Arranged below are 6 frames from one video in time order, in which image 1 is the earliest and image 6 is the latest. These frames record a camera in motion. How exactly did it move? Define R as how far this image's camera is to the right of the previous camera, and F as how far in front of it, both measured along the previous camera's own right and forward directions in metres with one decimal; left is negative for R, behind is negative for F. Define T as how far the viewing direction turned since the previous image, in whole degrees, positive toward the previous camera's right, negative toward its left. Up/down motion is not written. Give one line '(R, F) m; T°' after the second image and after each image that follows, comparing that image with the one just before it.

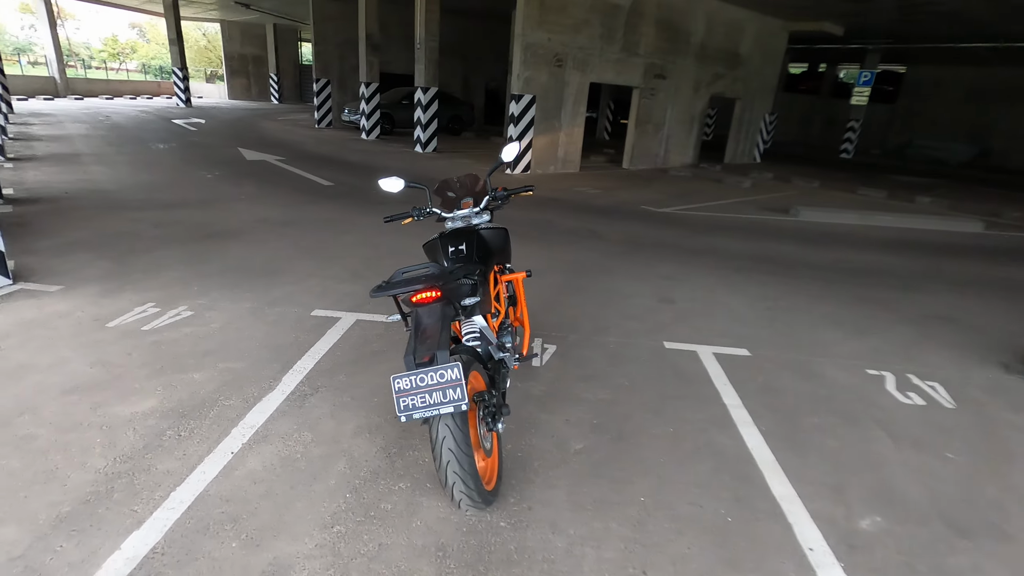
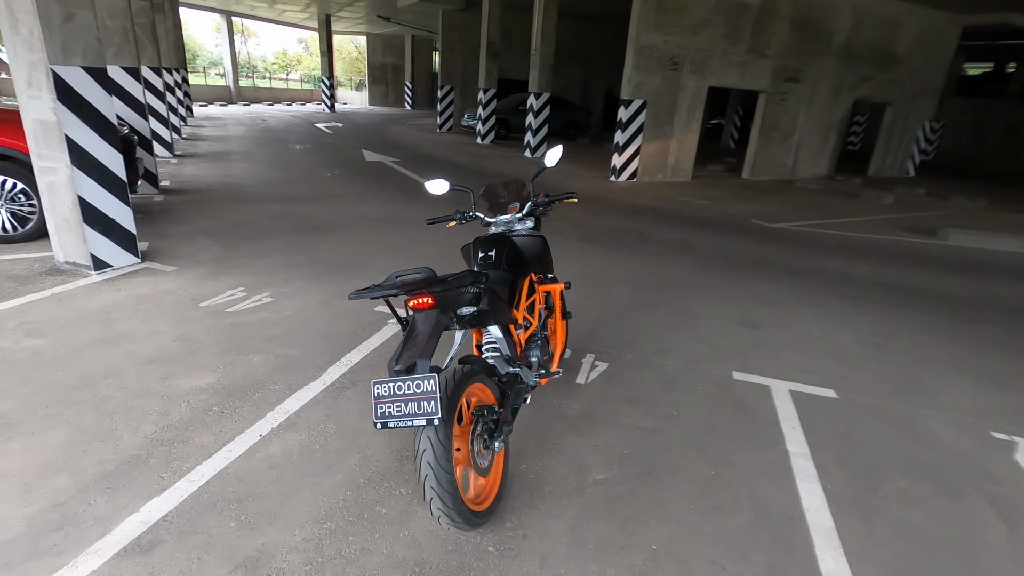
(+0.4, +0.2) m; -12°
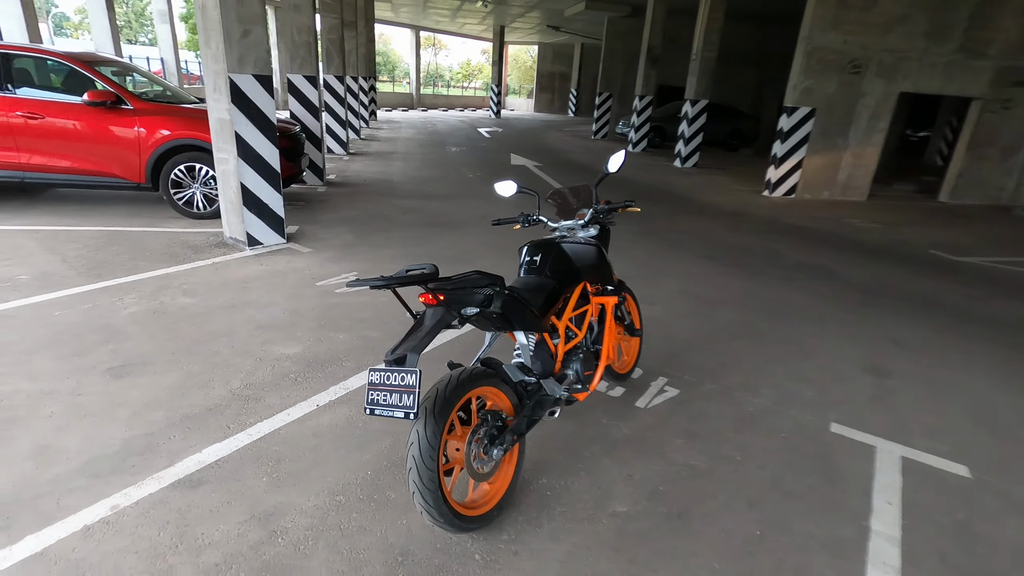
(+0.5, +0.1) m; -16°
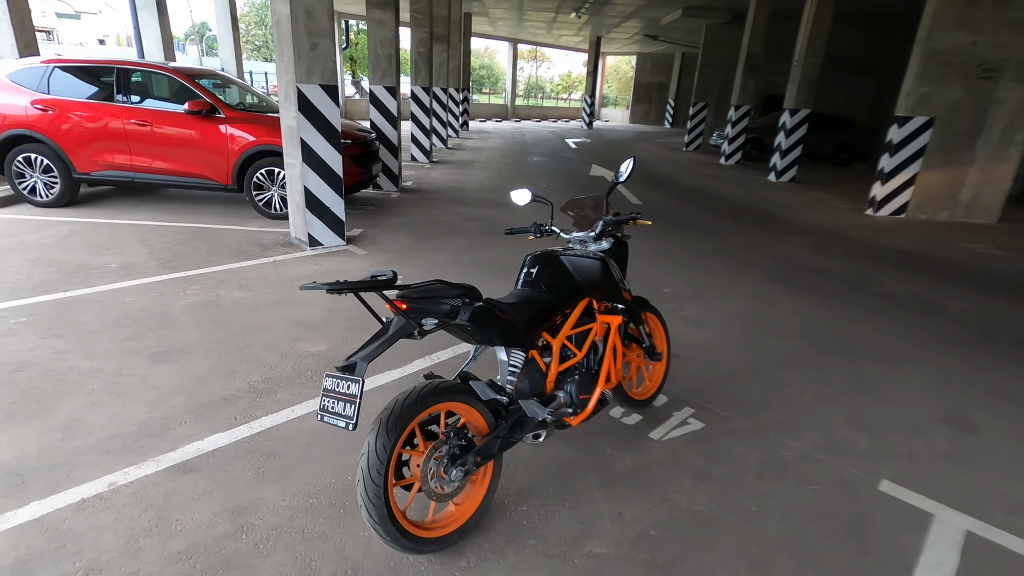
(+0.4, +0.2) m; -10°
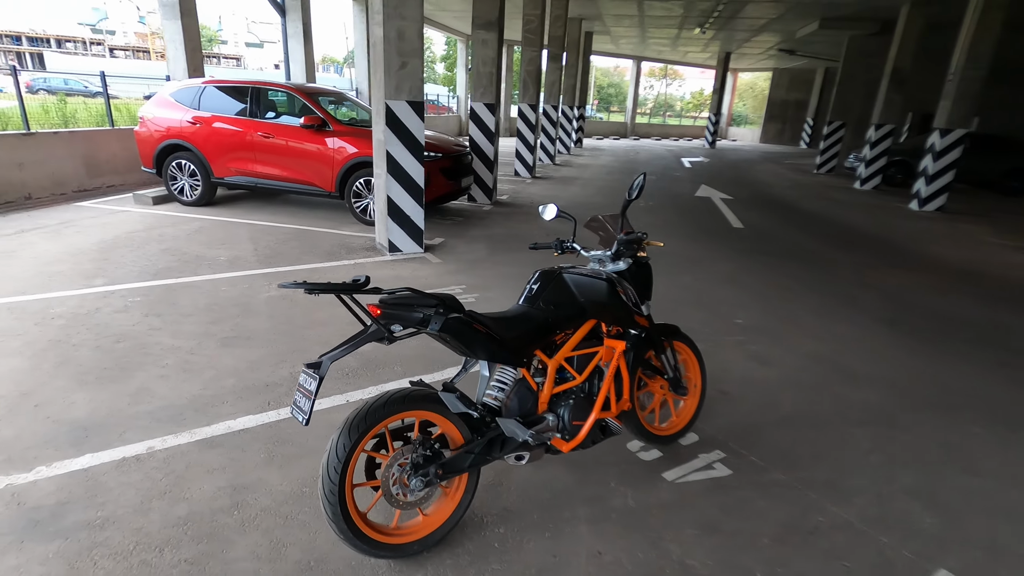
(+0.5, +0.1) m; -12°
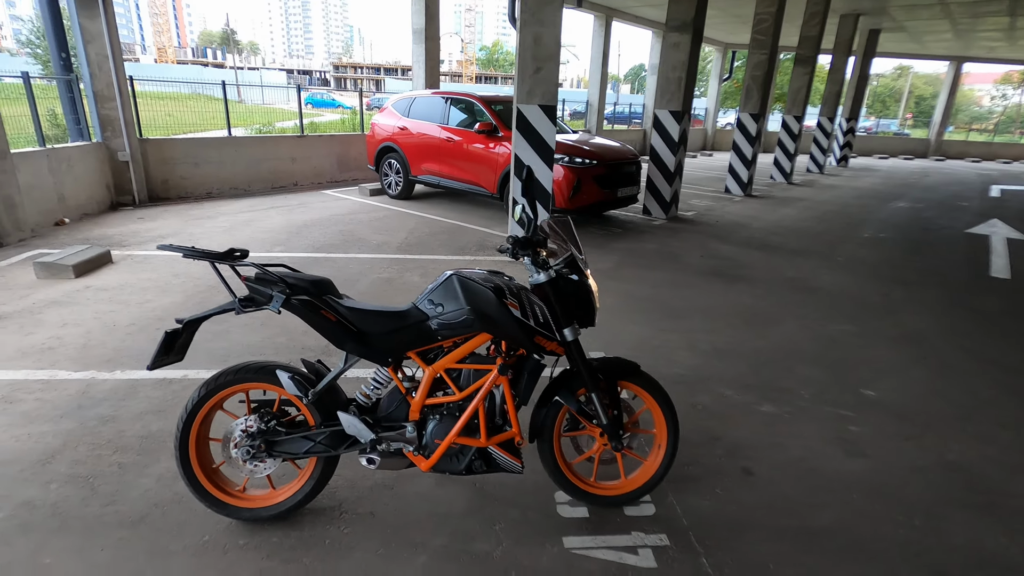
(+1.4, +0.6) m; -26°
